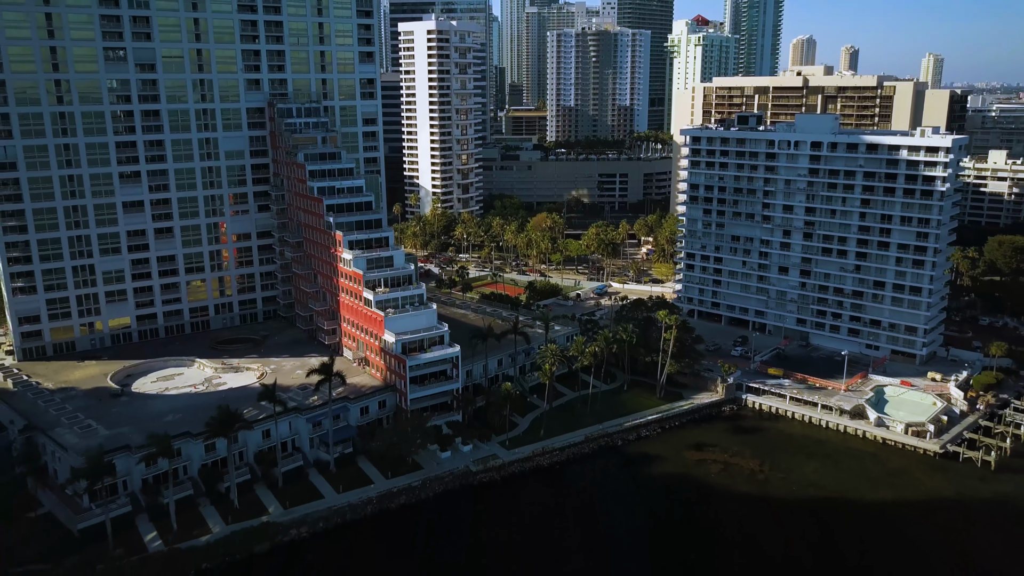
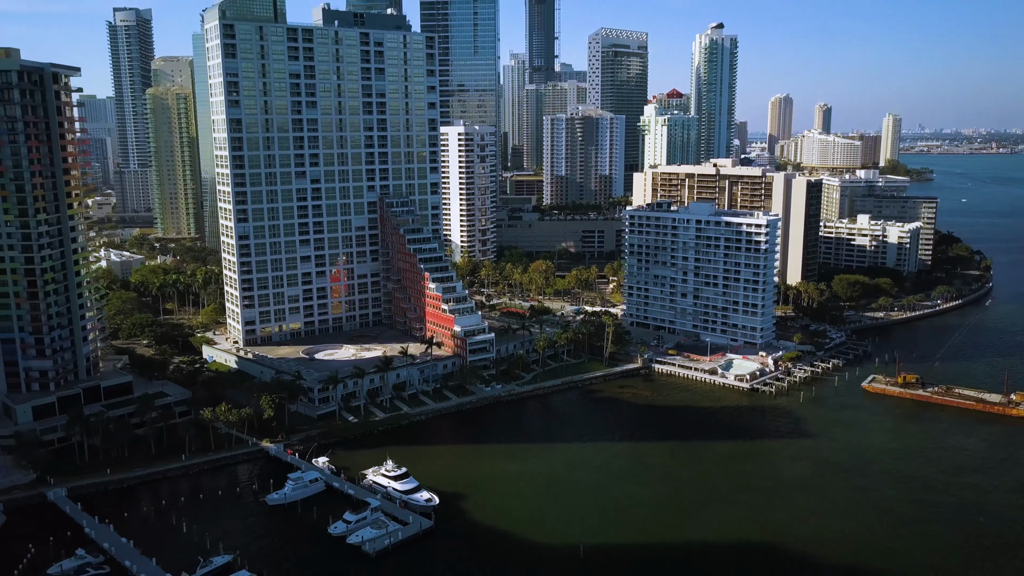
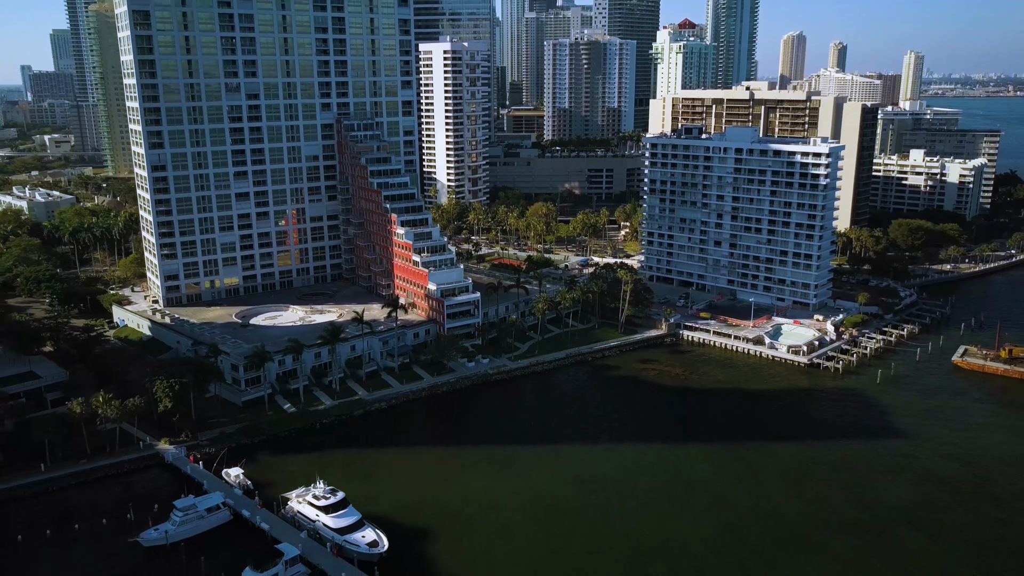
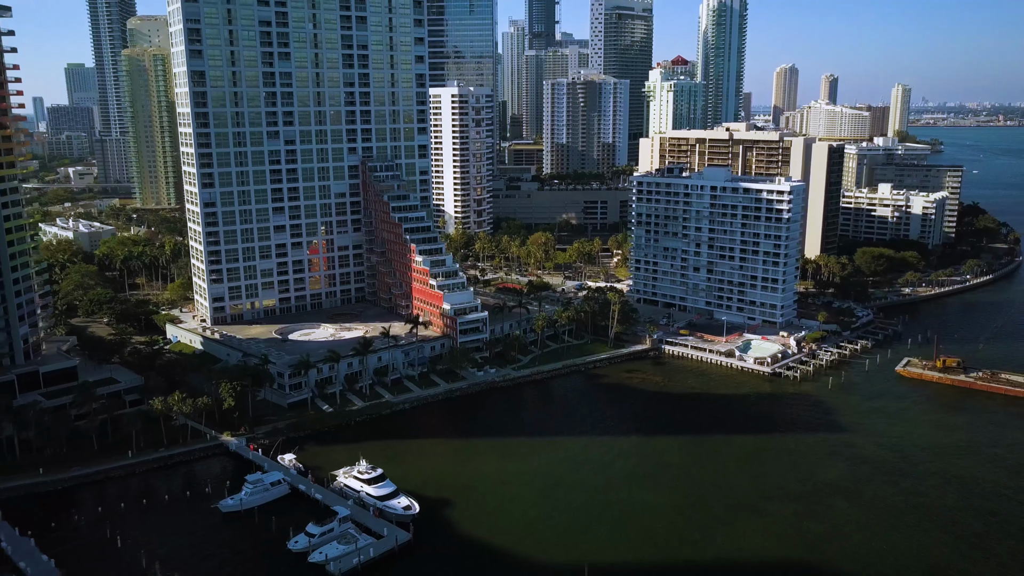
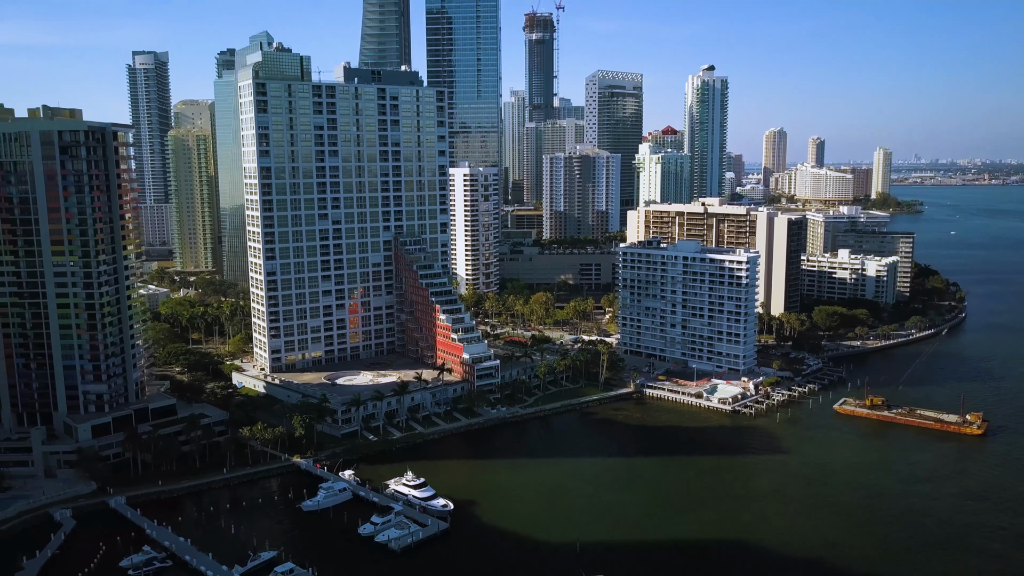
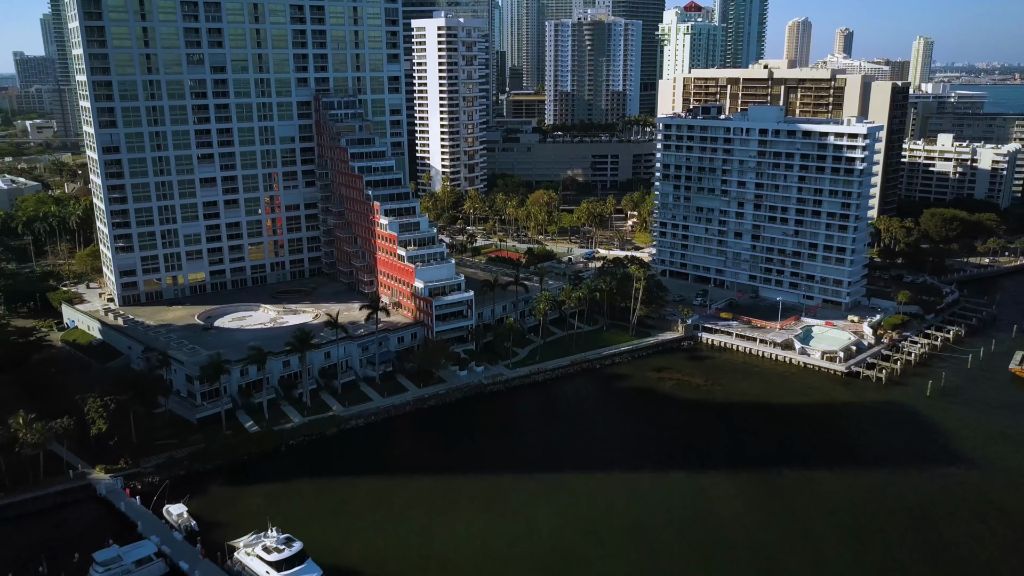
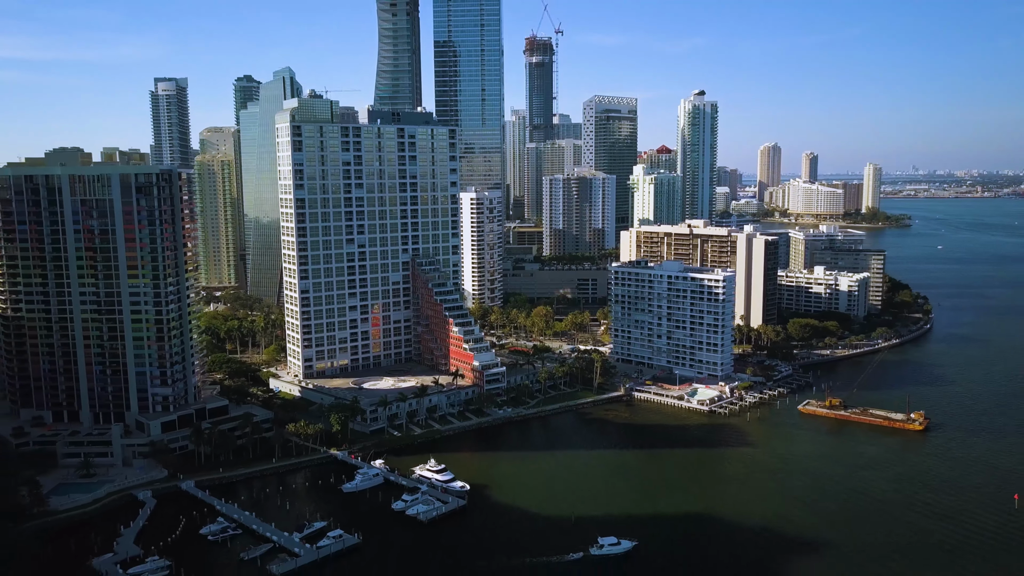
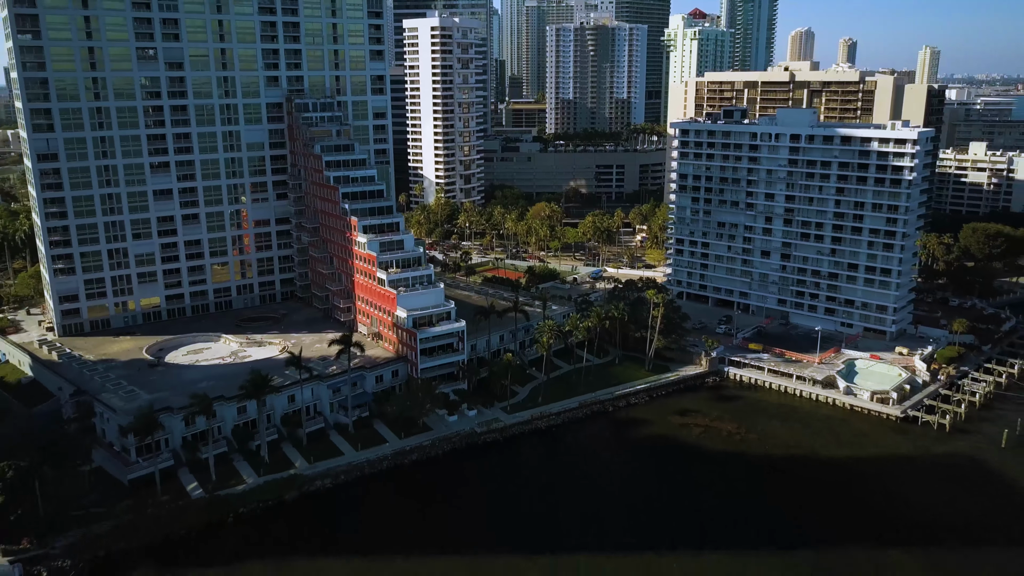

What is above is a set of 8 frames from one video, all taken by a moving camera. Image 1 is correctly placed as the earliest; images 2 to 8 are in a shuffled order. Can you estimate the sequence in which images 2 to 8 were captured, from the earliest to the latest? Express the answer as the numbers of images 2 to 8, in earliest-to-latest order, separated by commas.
8, 6, 3, 4, 2, 5, 7
